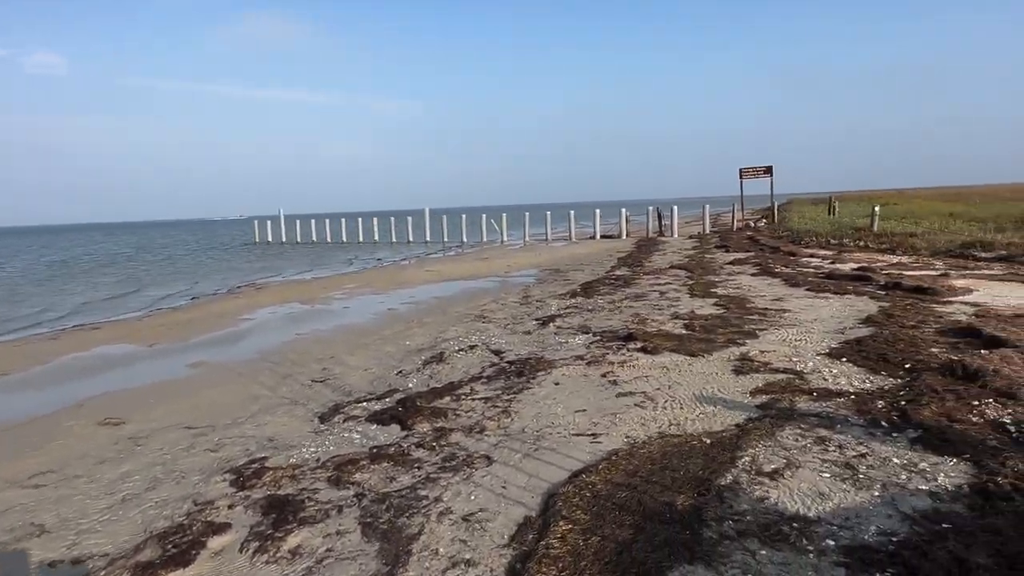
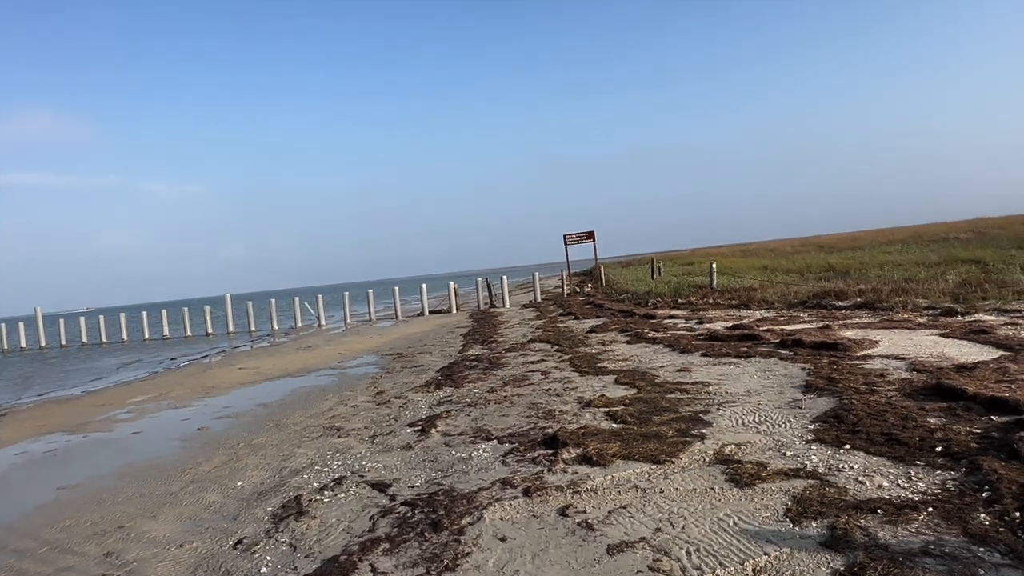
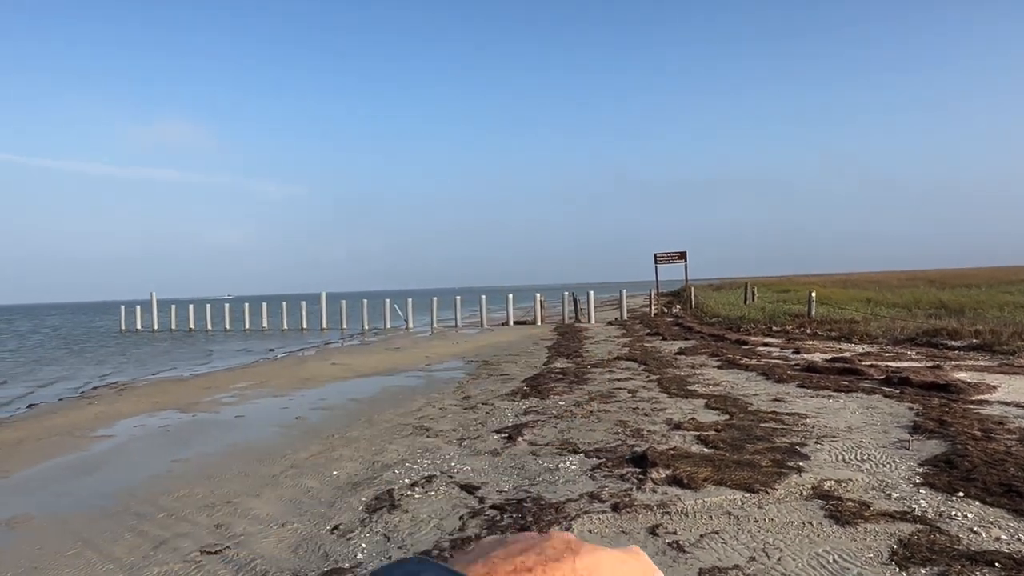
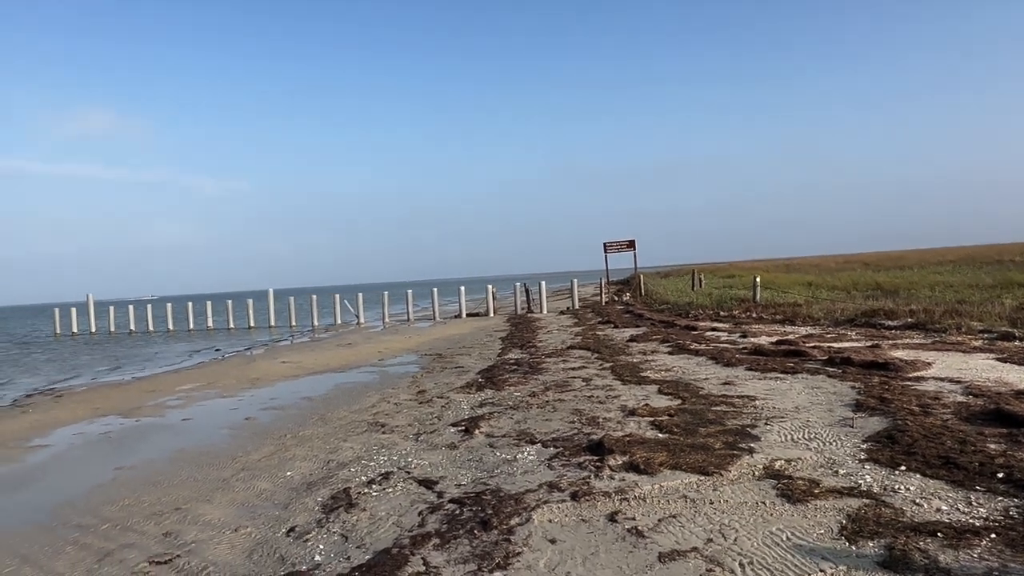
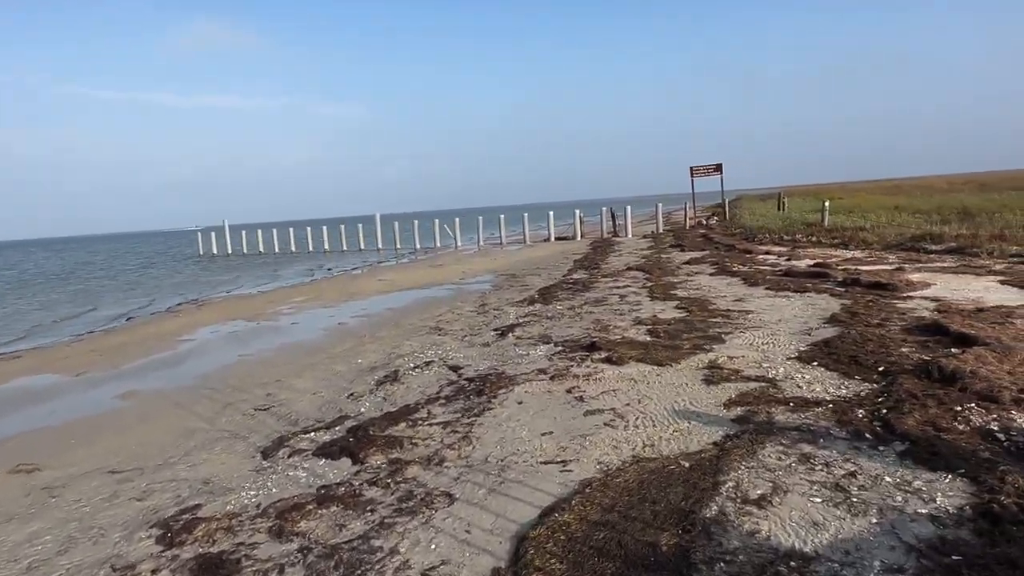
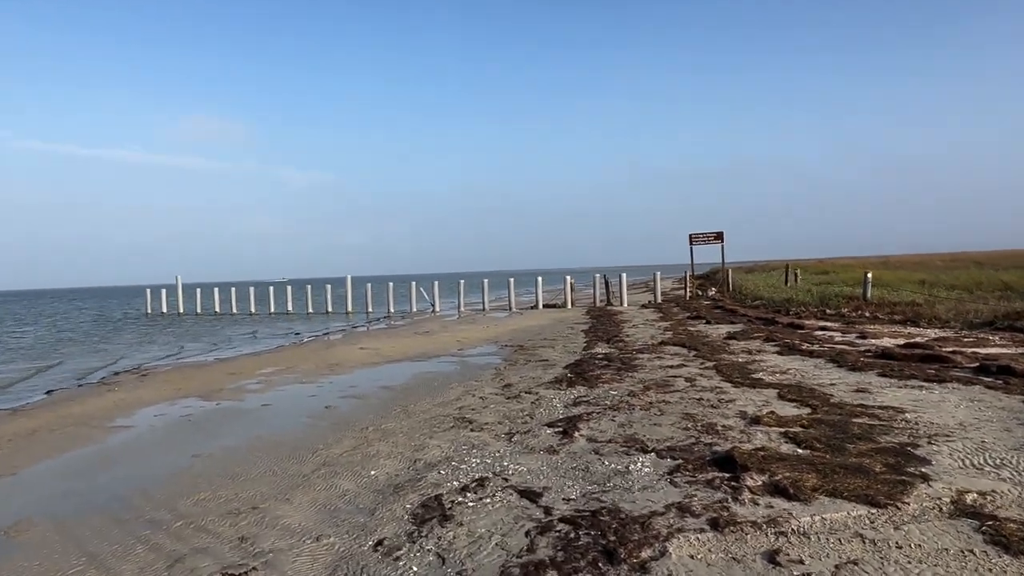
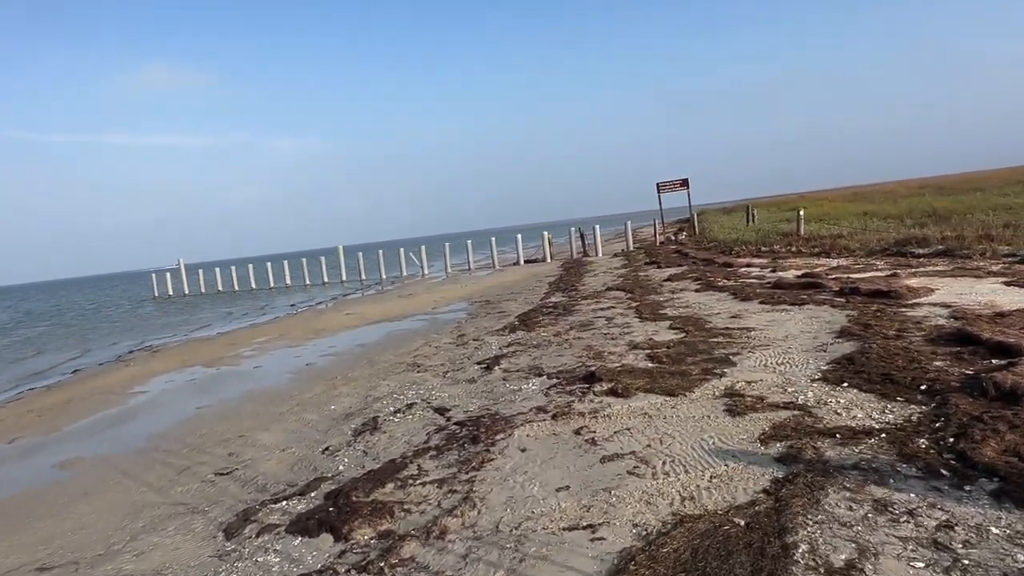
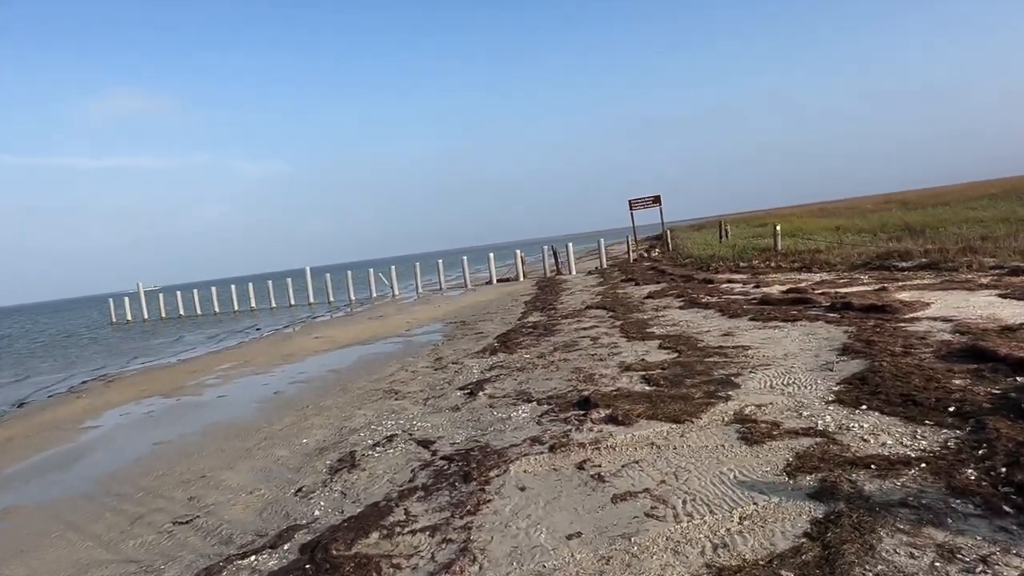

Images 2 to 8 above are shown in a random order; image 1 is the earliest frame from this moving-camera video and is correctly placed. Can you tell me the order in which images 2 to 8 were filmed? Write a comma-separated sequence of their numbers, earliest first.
5, 7, 8, 2, 4, 3, 6
